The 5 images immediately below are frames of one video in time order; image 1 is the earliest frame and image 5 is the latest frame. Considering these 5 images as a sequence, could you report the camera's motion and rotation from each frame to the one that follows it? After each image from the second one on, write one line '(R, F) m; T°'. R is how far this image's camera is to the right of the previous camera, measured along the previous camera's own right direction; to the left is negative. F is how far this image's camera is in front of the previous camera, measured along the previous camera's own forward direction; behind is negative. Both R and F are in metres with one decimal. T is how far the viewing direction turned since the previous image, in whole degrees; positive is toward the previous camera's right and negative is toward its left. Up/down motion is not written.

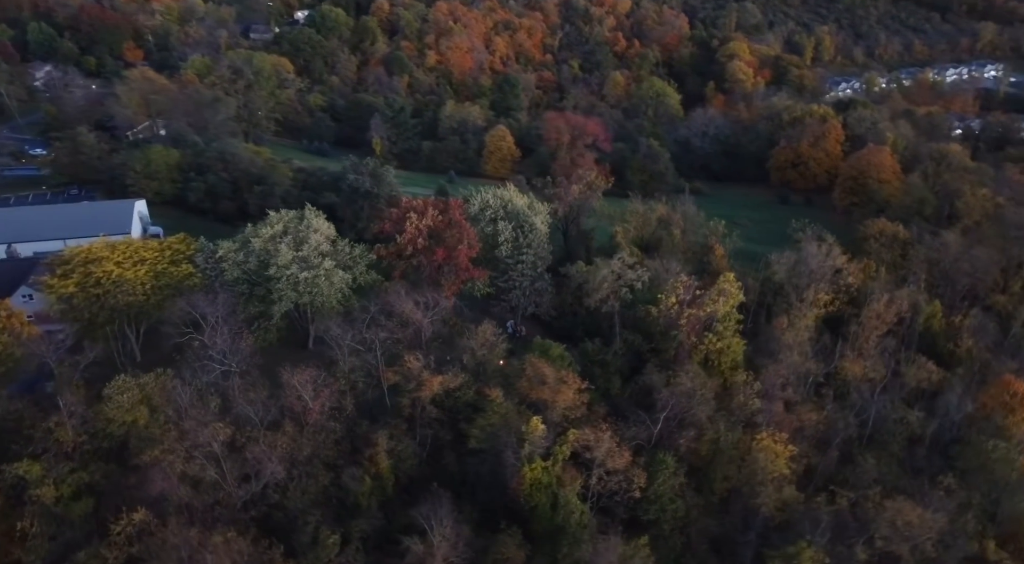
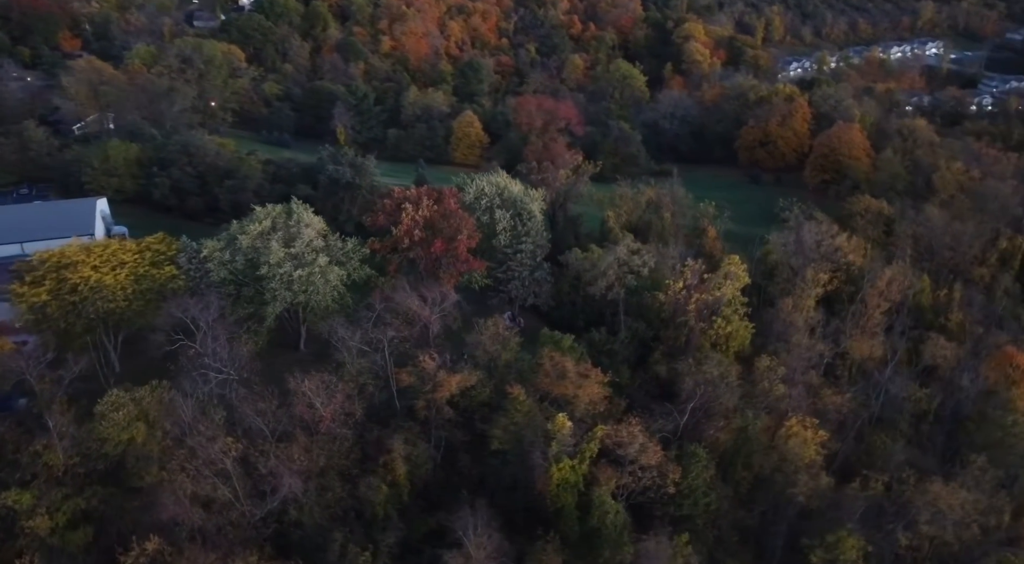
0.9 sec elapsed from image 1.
(-2.3, +1.5) m; +4°
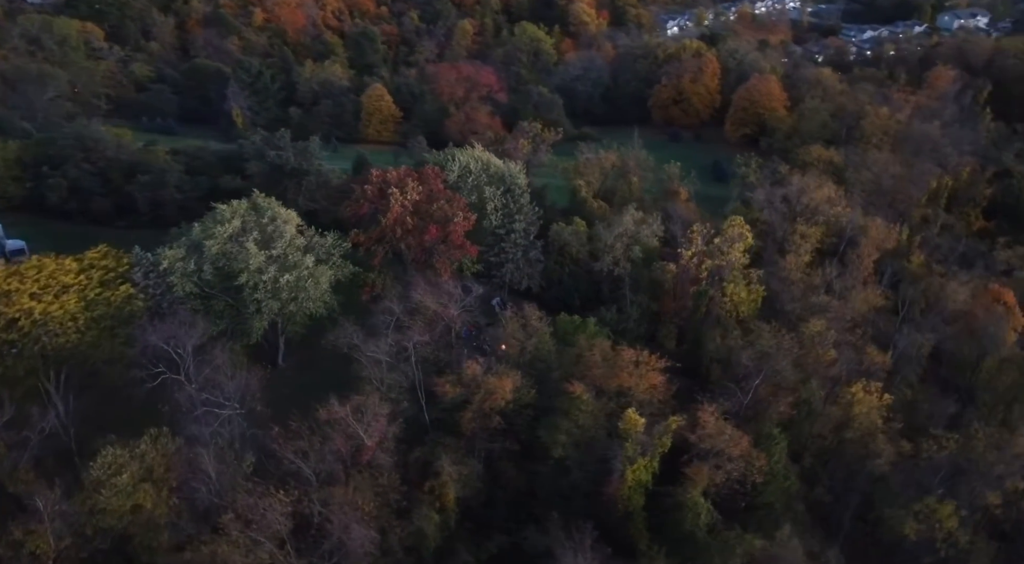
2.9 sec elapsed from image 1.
(-5.2, +3.6) m; +10°
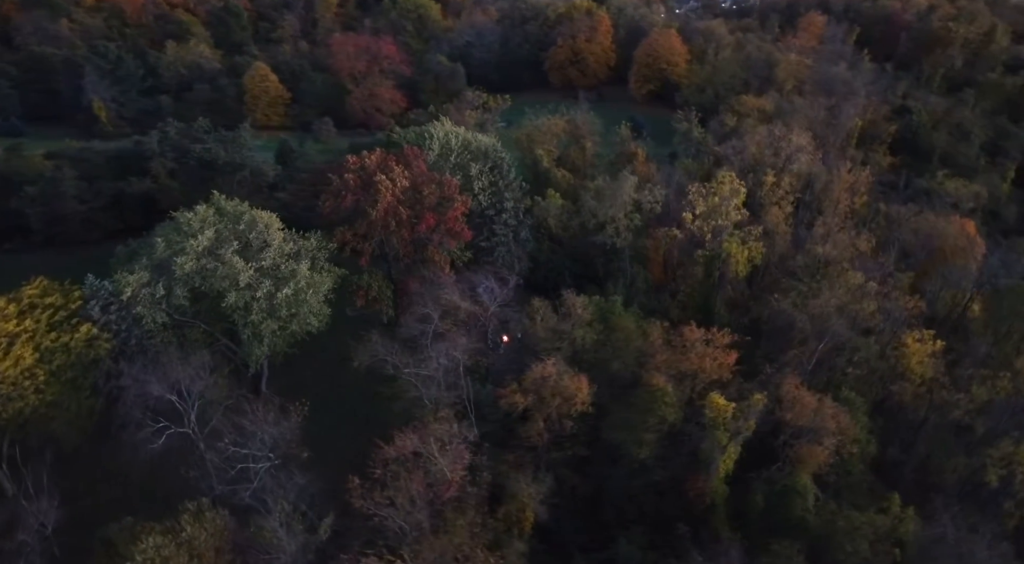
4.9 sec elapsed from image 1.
(-5.2, +3.5) m; +10°
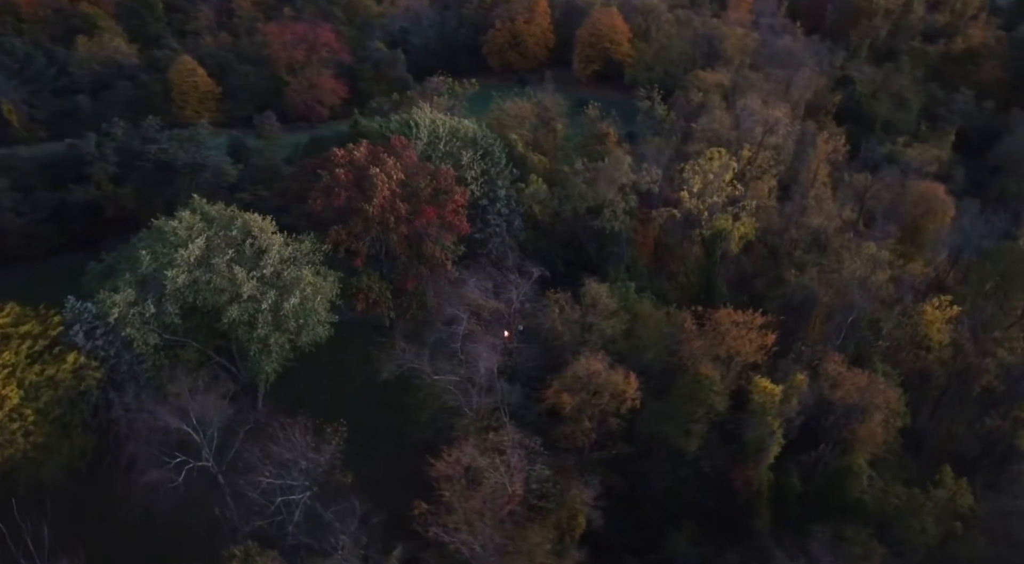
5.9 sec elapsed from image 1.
(-2.7, +1.6) m; +6°
